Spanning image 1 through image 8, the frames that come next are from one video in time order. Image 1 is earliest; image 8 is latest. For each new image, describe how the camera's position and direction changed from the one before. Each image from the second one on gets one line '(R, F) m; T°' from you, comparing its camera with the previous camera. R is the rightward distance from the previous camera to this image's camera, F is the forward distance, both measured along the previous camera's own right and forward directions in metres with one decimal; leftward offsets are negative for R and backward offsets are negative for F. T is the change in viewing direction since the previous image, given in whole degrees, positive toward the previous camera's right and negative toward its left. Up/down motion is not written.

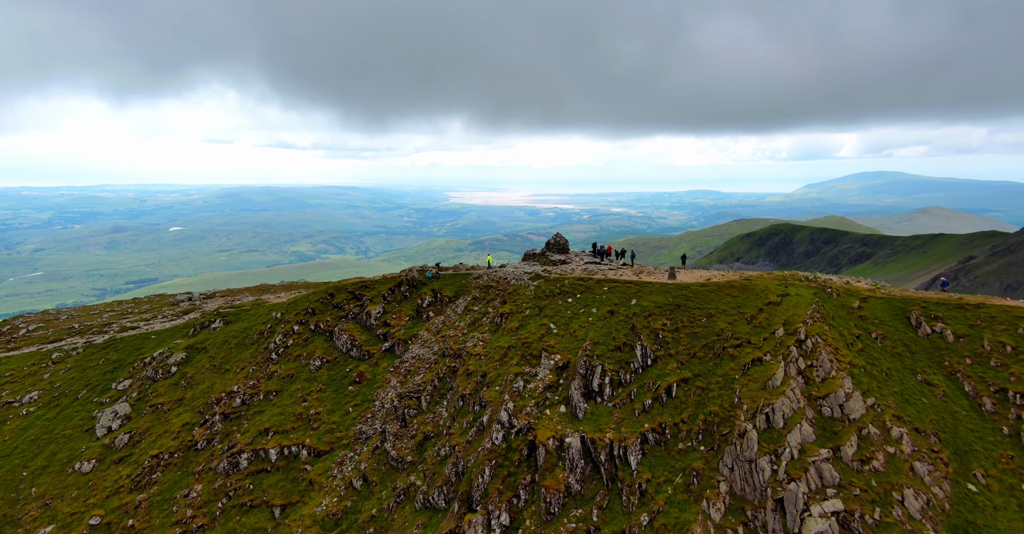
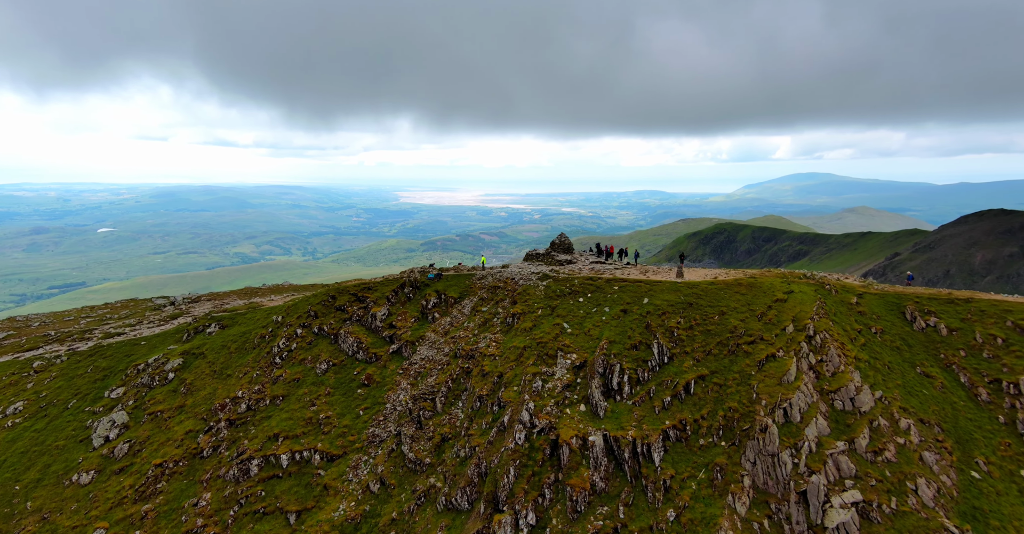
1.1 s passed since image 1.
(-4.3, +0.3) m; +2°
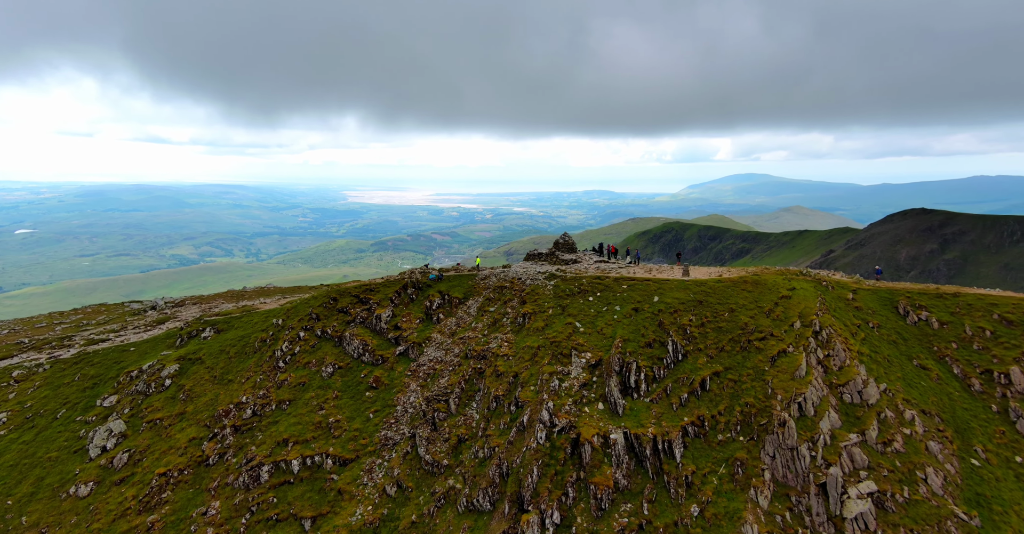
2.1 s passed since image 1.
(-4.1, +0.3) m; +2°
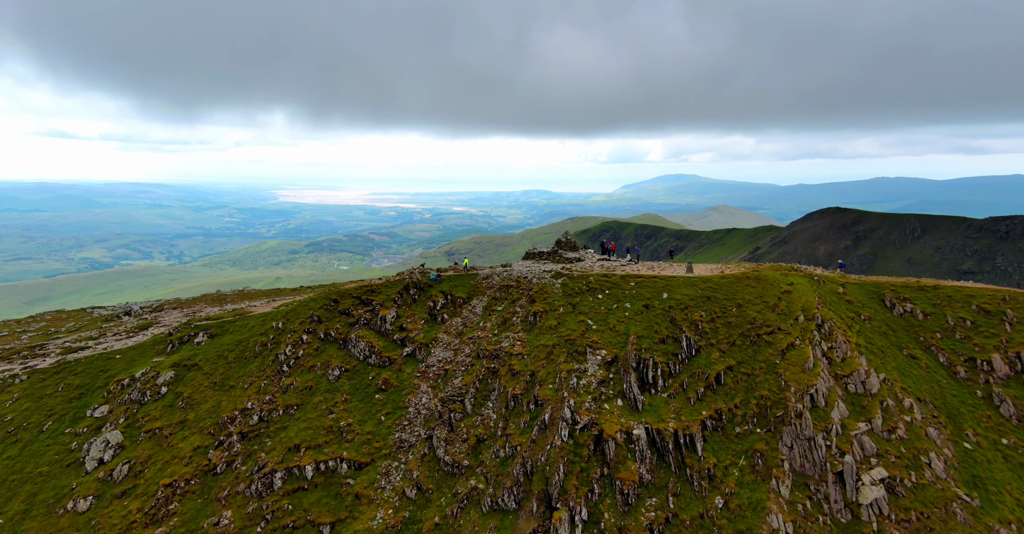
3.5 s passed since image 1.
(-4.9, +0.3) m; +3°
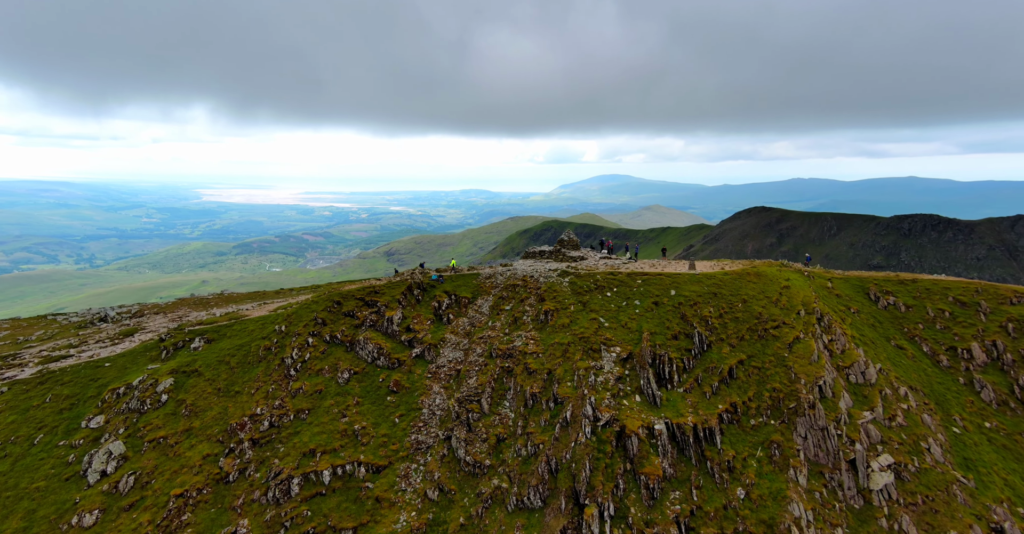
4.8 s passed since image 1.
(-4.9, 0.0) m; +3°
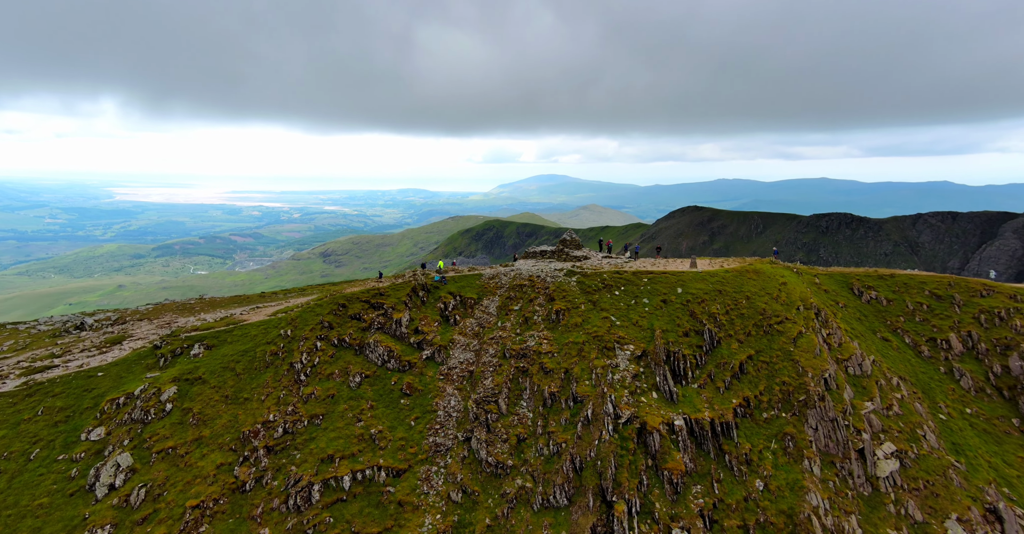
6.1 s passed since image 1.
(-4.9, -0.3) m; +3°
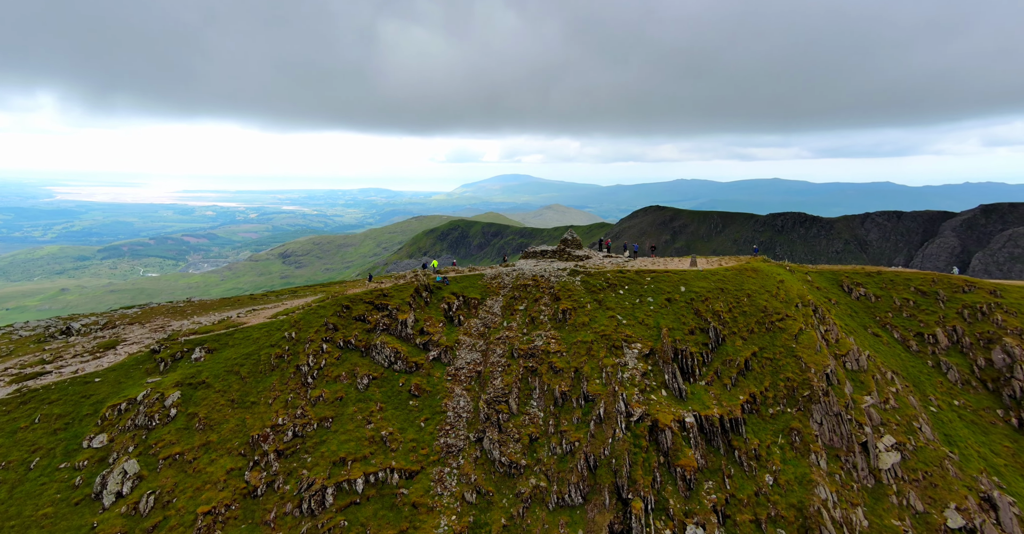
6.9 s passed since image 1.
(-3.0, -0.3) m; +2°
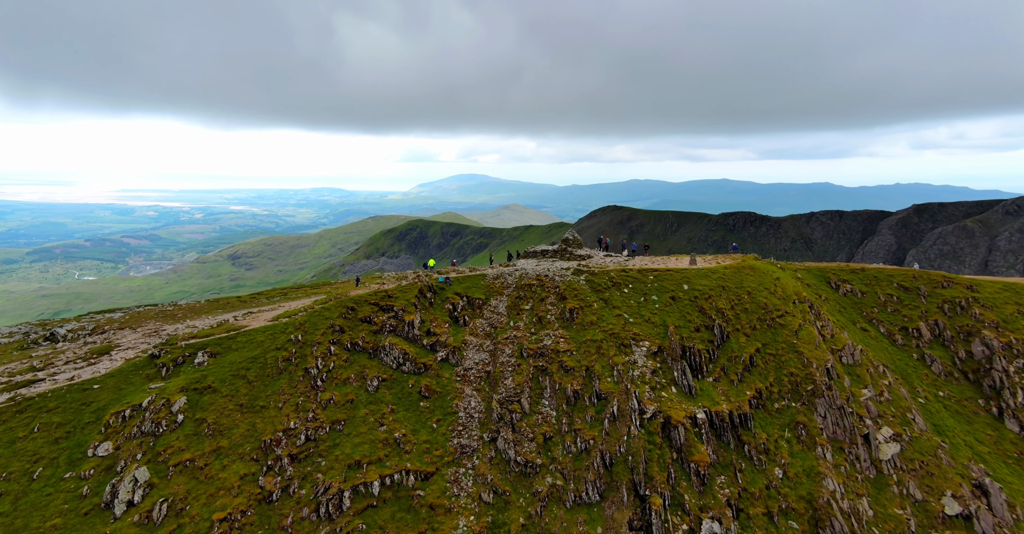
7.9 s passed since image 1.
(-3.6, -0.5) m; +2°
